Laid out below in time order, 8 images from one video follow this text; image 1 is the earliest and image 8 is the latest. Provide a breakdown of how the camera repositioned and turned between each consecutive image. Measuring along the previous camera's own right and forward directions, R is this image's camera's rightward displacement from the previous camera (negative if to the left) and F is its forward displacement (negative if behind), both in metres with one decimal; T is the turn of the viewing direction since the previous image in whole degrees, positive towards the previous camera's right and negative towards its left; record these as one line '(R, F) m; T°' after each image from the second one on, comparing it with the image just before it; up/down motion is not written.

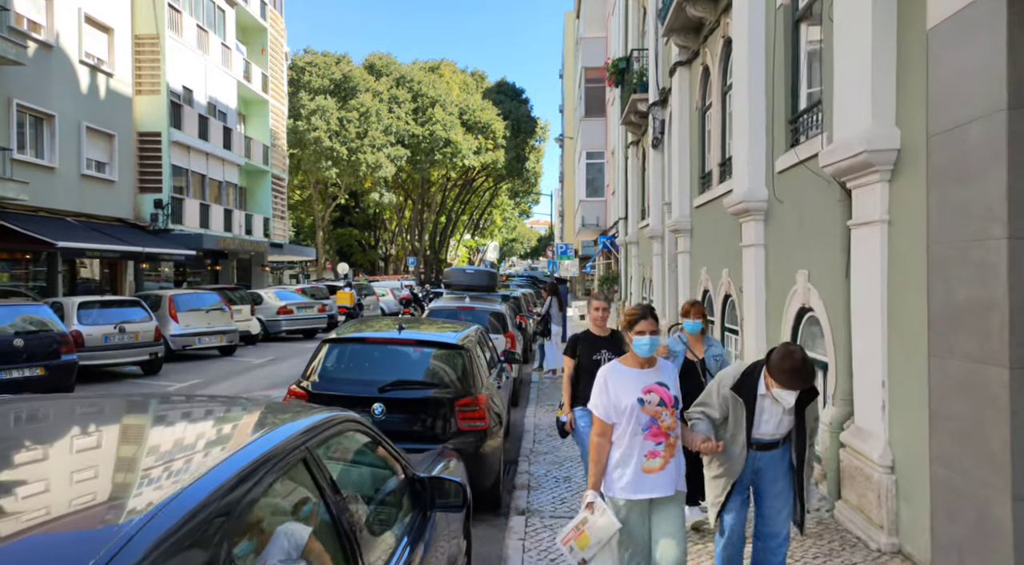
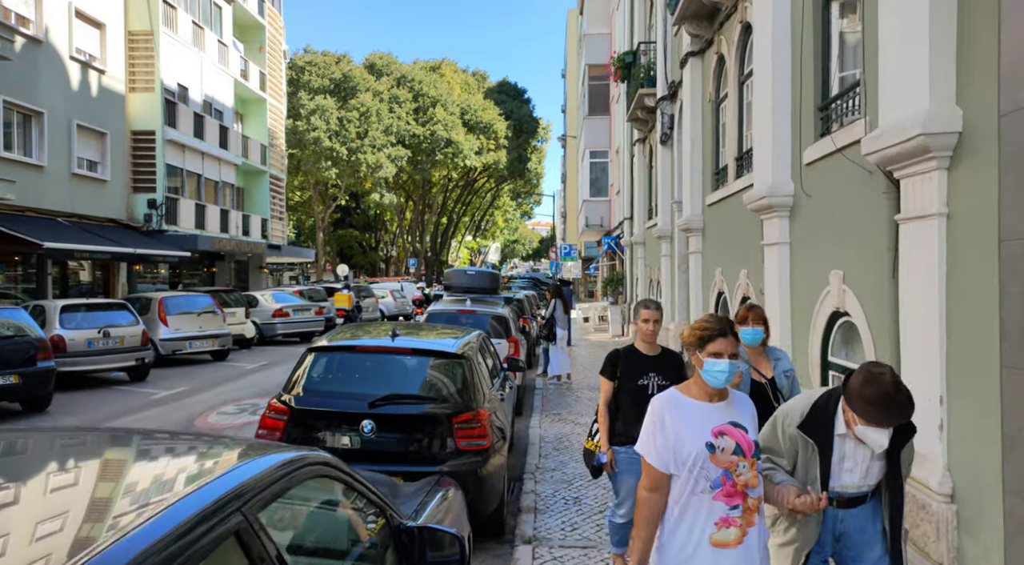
(0.0, +0.6) m; 0°
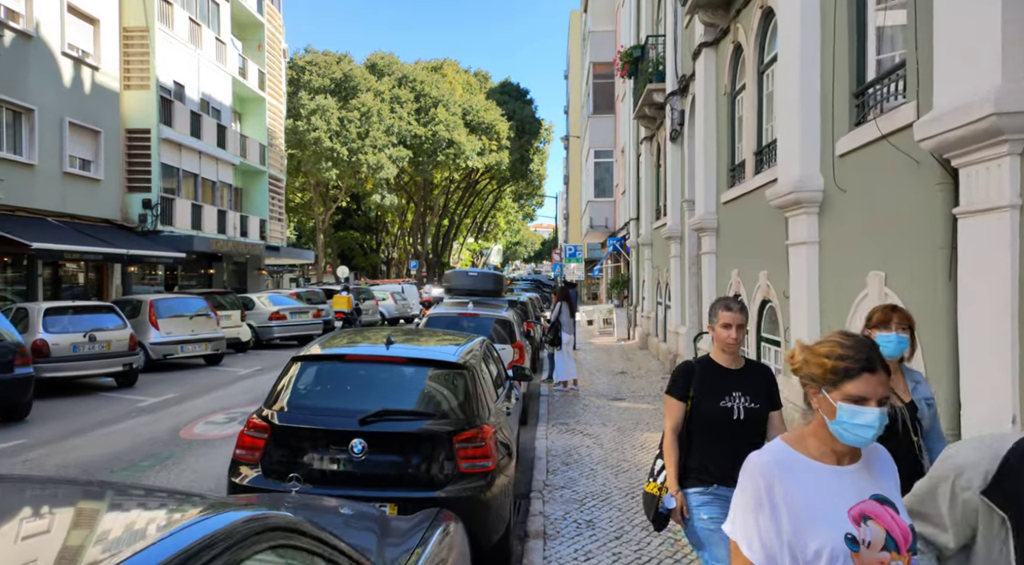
(0.0, +0.5) m; 0°
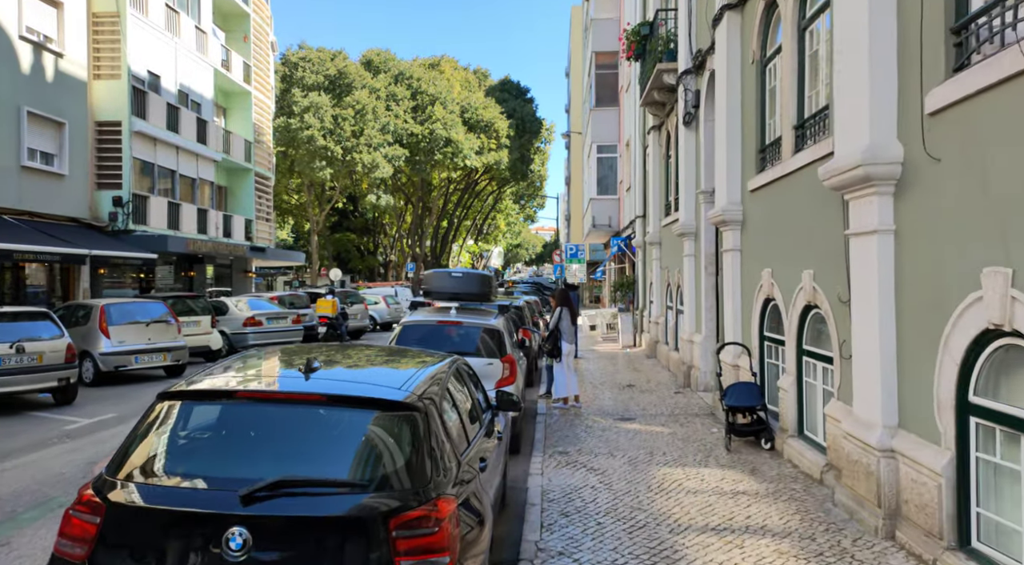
(+0.1, +1.6) m; 0°
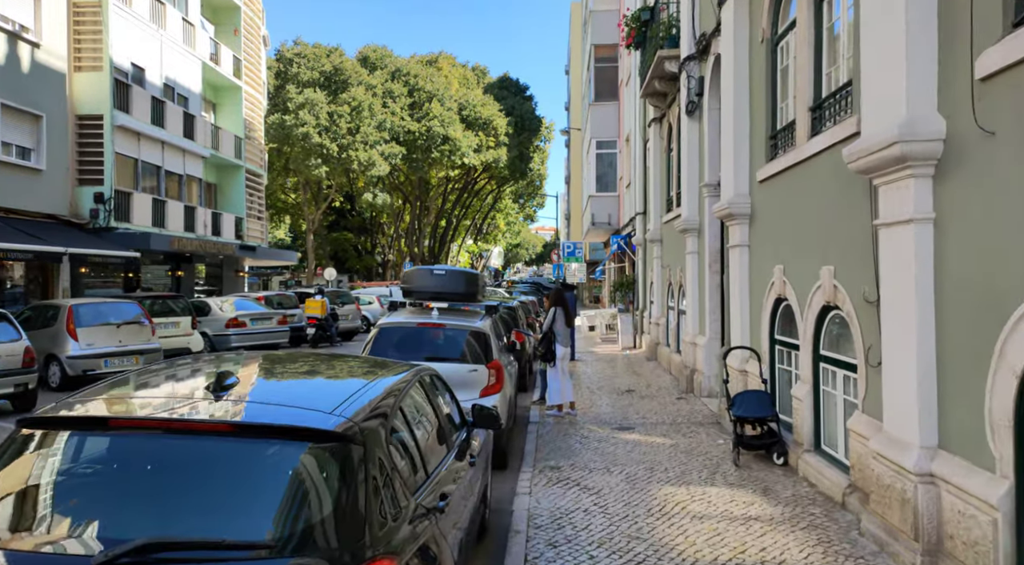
(+0.1, +0.7) m; 0°
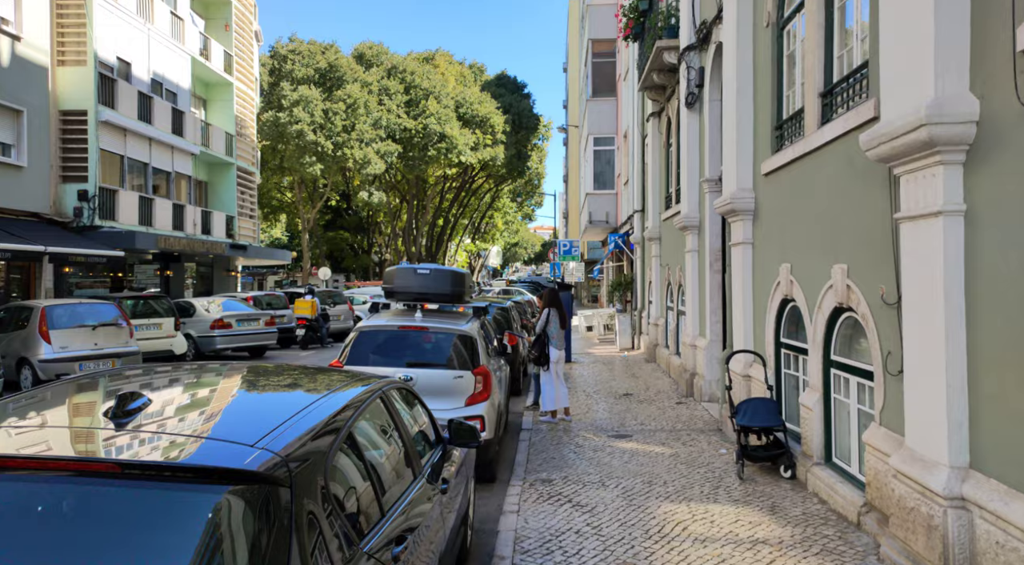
(+0.1, +0.5) m; 0°
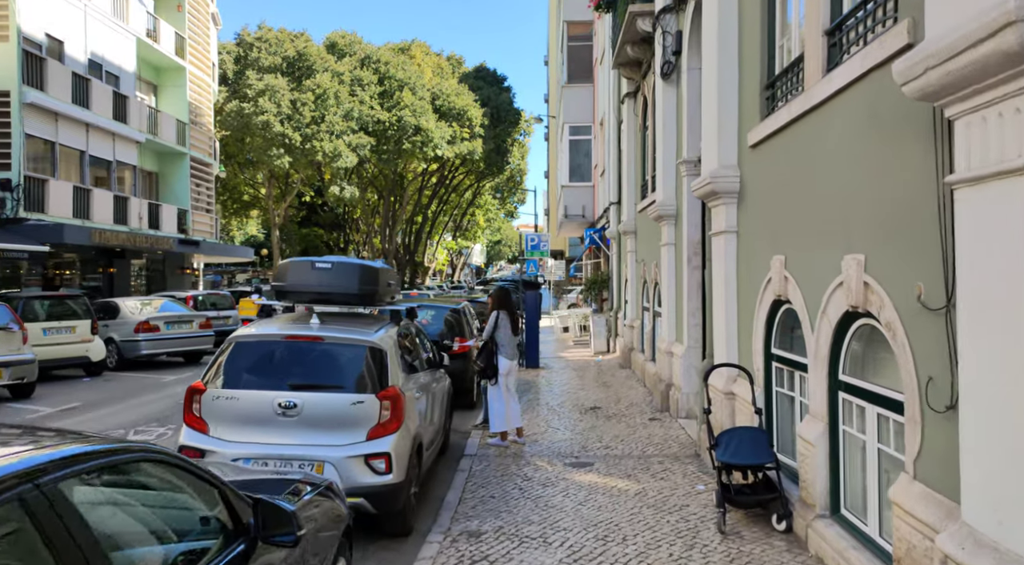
(+0.5, +1.5) m; +1°
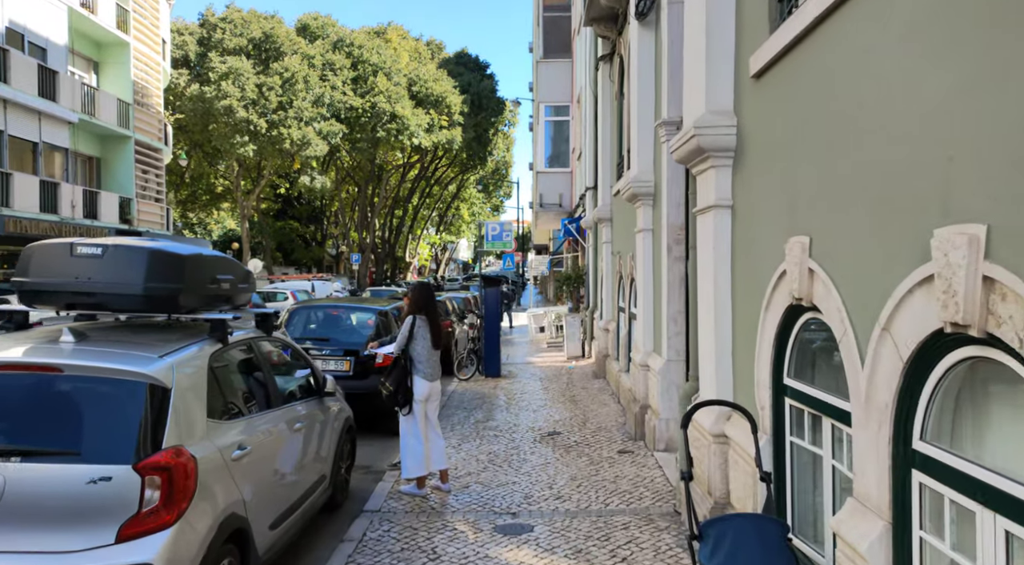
(+0.6, +2.1) m; +1°
